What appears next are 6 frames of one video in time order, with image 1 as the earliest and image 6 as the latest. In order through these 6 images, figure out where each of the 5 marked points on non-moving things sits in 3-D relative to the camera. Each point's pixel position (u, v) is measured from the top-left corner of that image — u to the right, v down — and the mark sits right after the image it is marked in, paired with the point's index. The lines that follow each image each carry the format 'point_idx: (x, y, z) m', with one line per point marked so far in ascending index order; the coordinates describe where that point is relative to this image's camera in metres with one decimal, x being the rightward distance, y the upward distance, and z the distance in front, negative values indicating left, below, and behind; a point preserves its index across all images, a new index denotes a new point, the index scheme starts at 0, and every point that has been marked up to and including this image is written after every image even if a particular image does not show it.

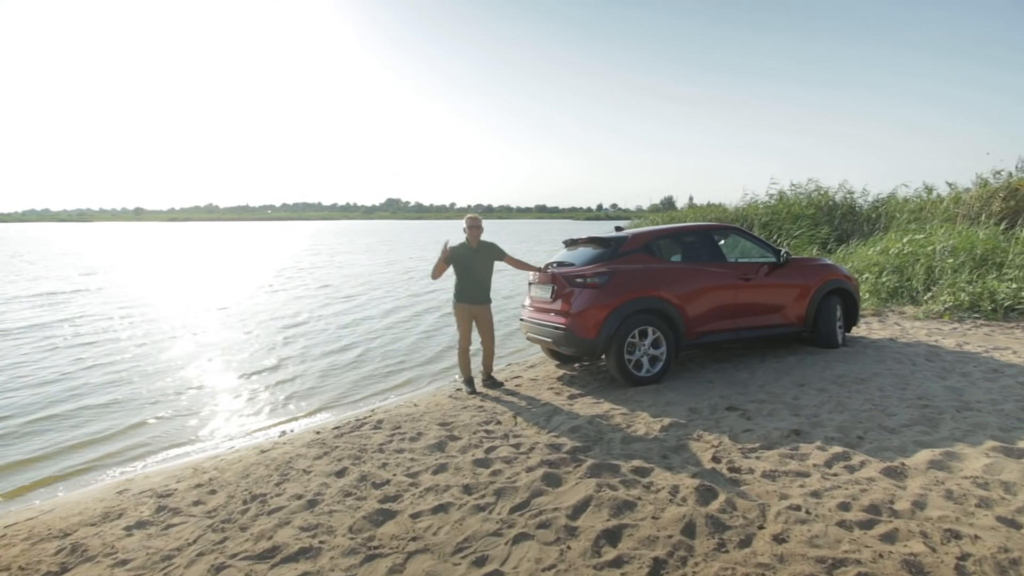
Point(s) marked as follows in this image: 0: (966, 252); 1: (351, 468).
0: (+10.4, +0.8, +14.1) m
1: (-1.1, -1.3, +4.3) m
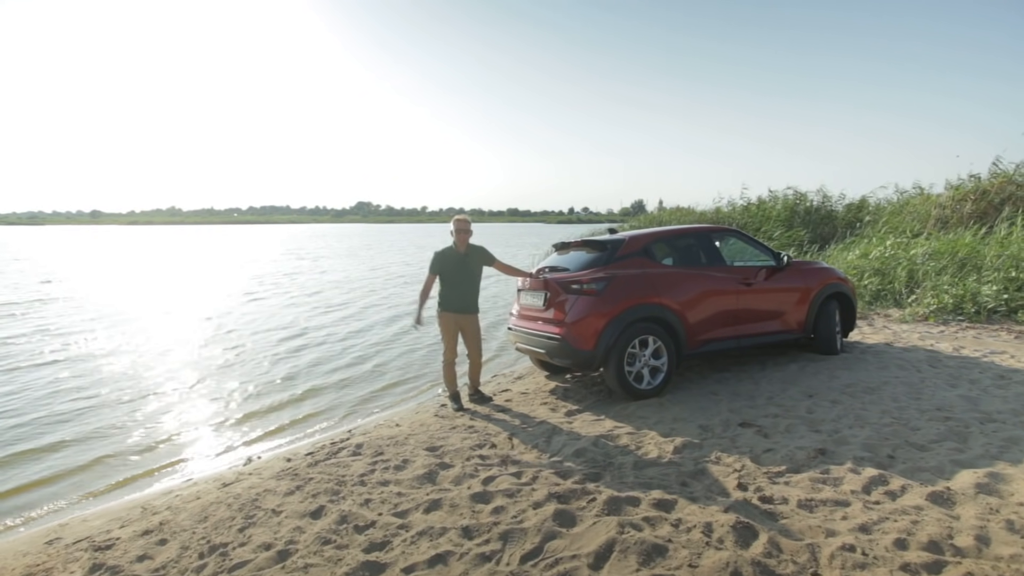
0: (+9.9, +0.7, +14.1) m
1: (-1.1, -1.3, +3.7) m
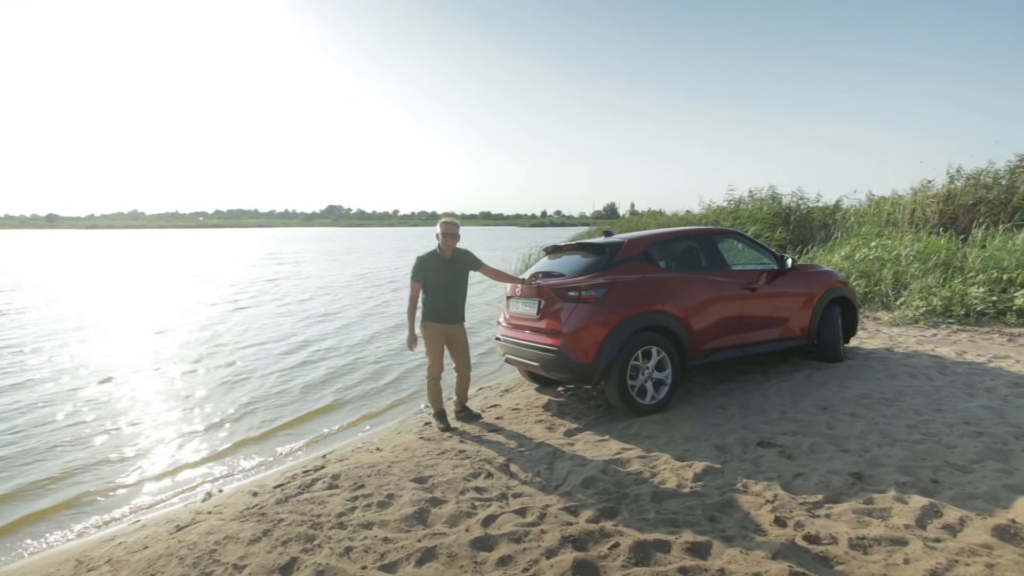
0: (+9.5, +0.7, +14.0) m
1: (-1.1, -1.4, +3.1) m
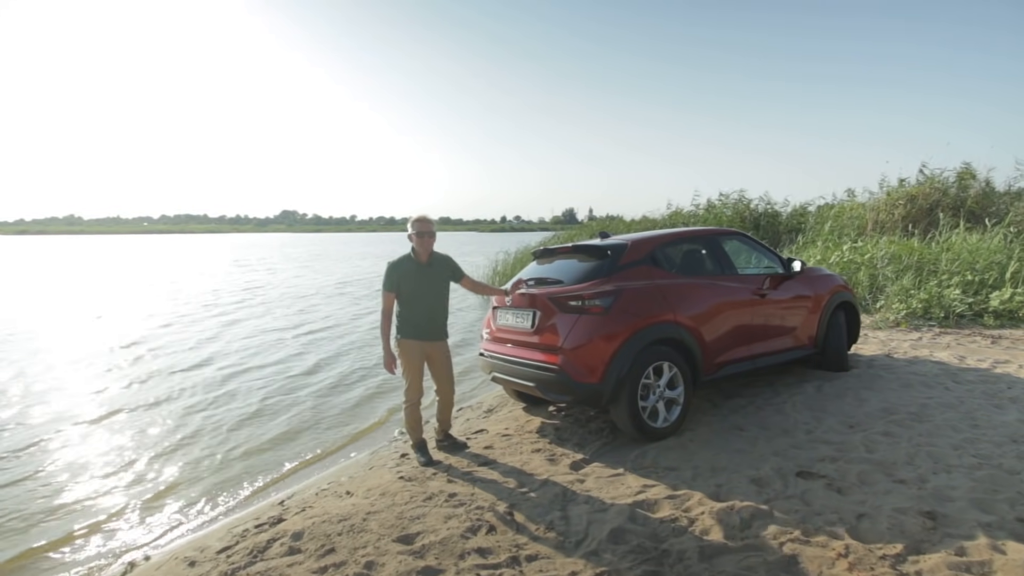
0: (+8.8, +0.6, +13.9) m
1: (-0.9, -1.4, +2.3) m
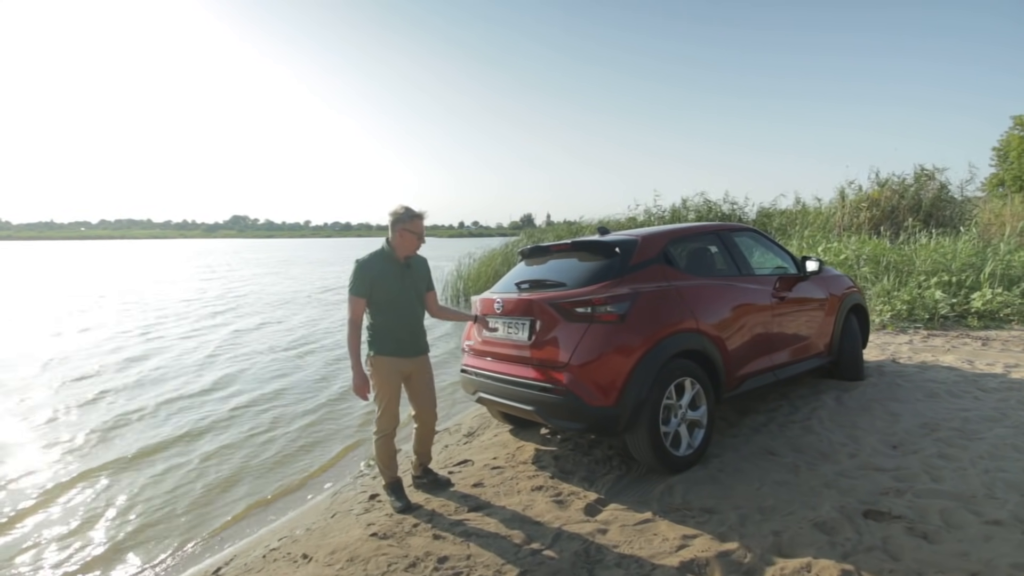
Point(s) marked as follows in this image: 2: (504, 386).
0: (+8.1, +0.6, +13.6) m
1: (-0.8, -1.4, +1.3) m
2: (0.0, -0.7, +4.2) m
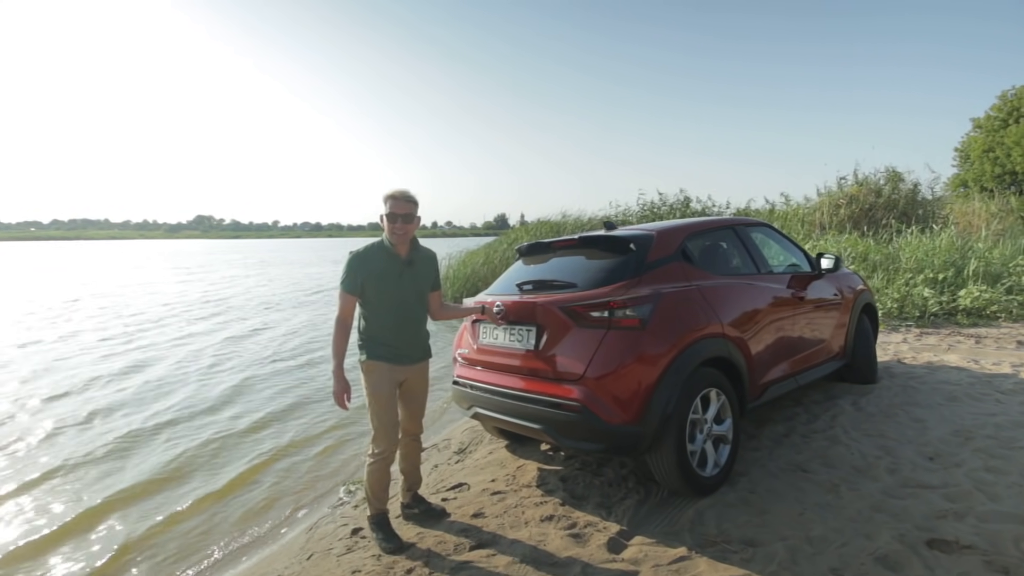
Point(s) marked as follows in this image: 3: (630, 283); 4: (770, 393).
0: (+7.7, +0.7, +13.5) m
1: (-0.6, -1.4, +0.8) m
2: (0.0, -0.7, +3.7) m
3: (+0.7, 0.0, +3.6) m
4: (+1.9, -0.7, +4.4) m
